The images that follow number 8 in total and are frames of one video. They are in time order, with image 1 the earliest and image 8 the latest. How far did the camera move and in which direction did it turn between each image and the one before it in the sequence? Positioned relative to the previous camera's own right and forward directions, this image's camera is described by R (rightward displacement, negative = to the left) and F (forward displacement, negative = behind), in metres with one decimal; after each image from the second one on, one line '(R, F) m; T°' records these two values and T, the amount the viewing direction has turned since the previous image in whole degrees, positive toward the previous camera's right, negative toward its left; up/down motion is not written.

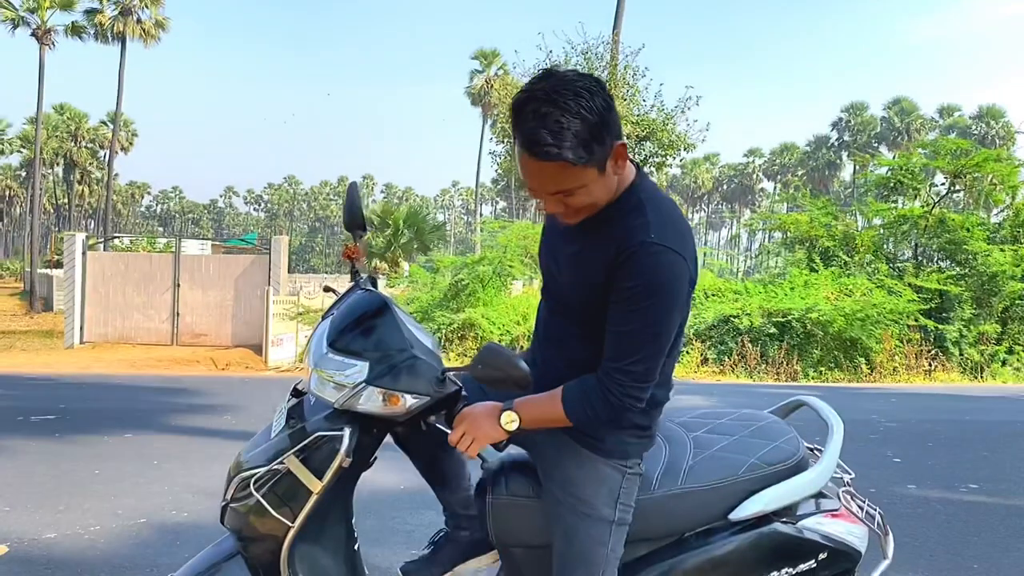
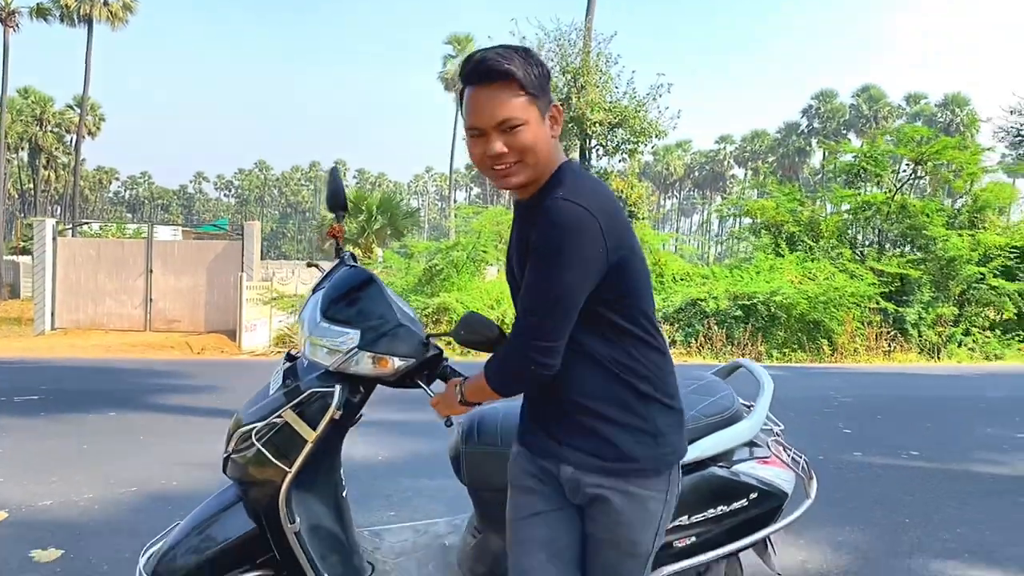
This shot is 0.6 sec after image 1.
(0.0, -0.3) m; +2°
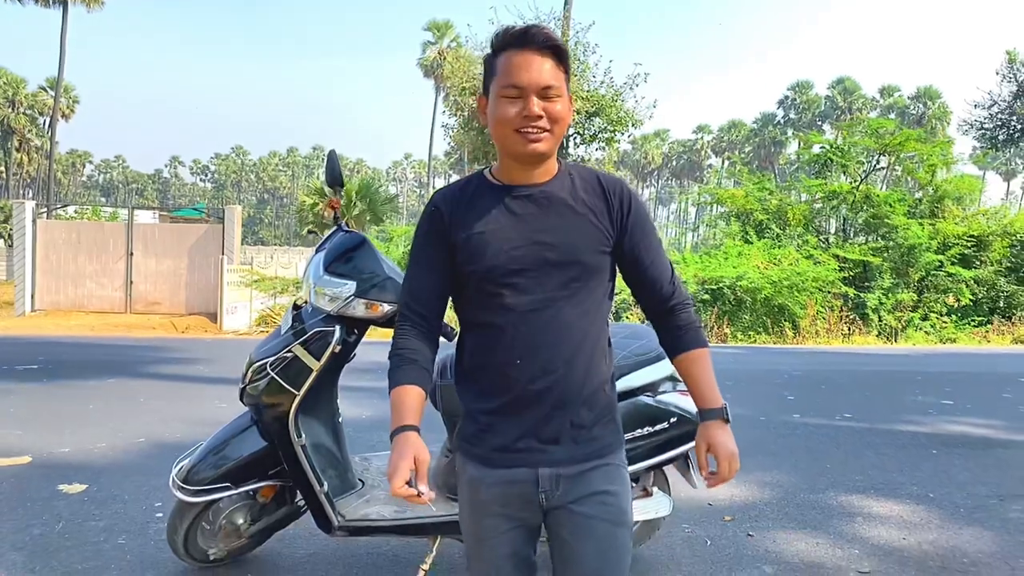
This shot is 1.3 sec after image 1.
(0.0, -0.5) m; +2°
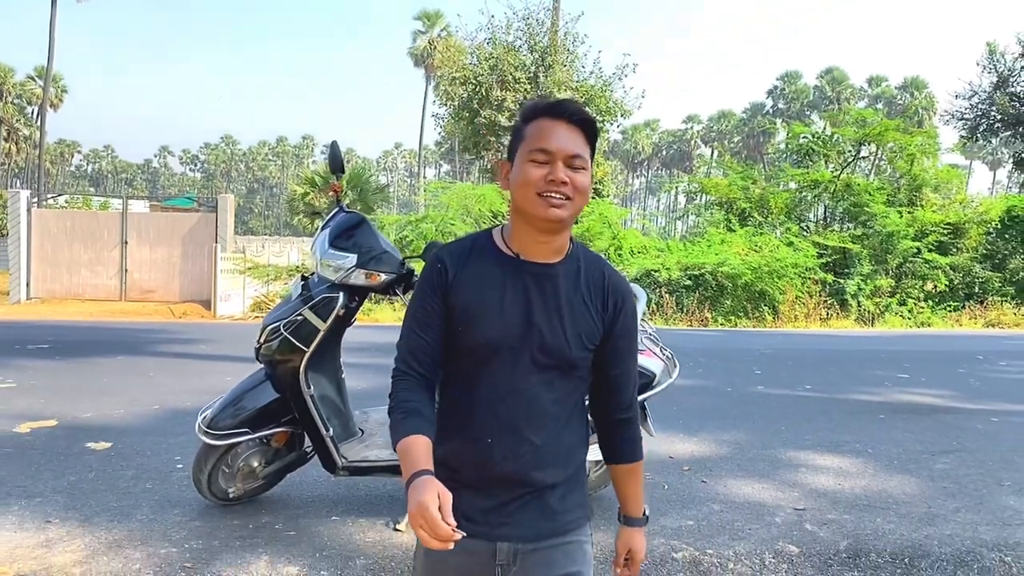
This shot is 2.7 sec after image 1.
(0.0, -0.4) m; +1°
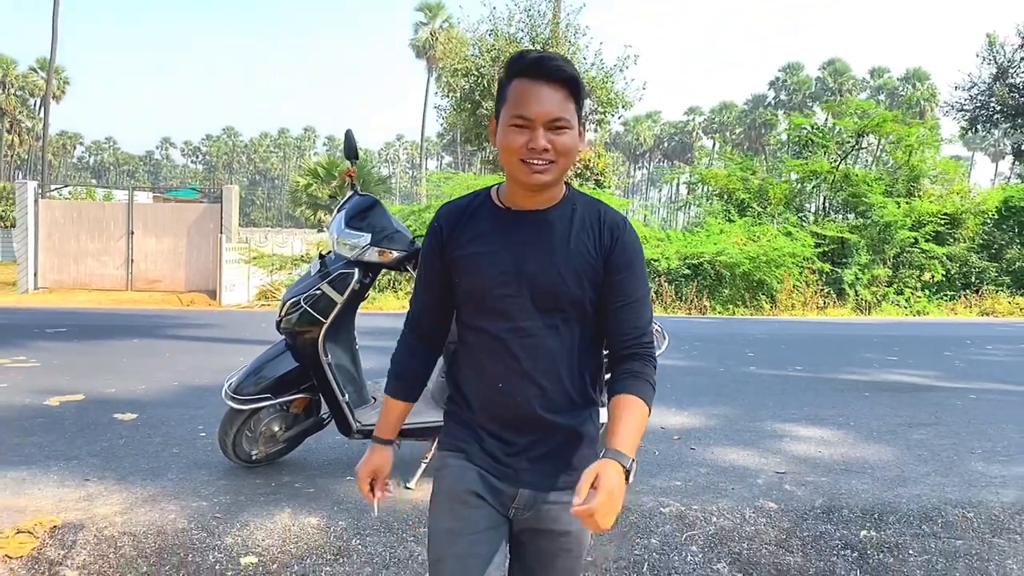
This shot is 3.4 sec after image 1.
(0.0, -0.3) m; 0°
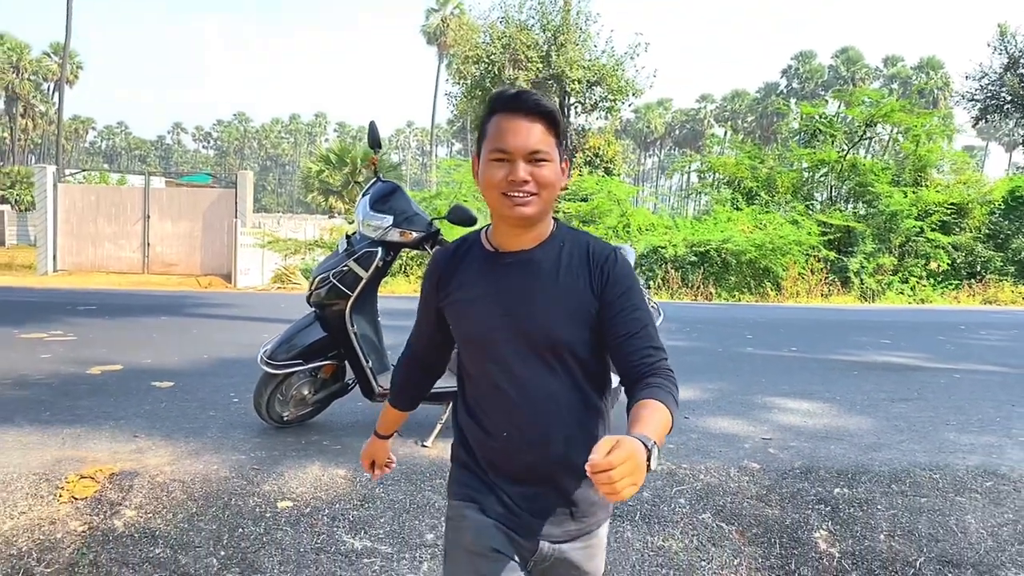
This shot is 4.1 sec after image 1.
(0.0, -0.3) m; -1°
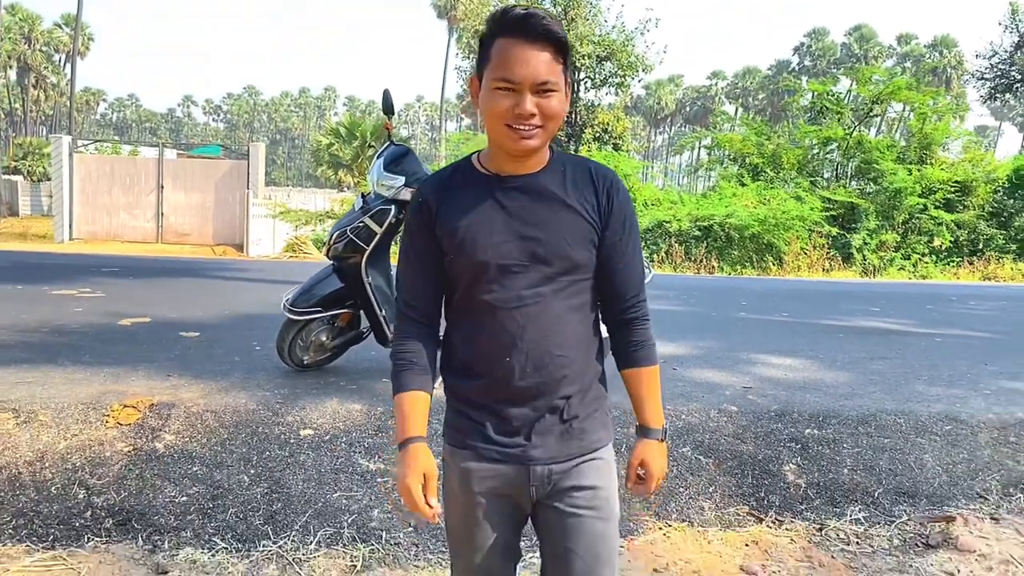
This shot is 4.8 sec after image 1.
(0.0, -0.3) m; -1°
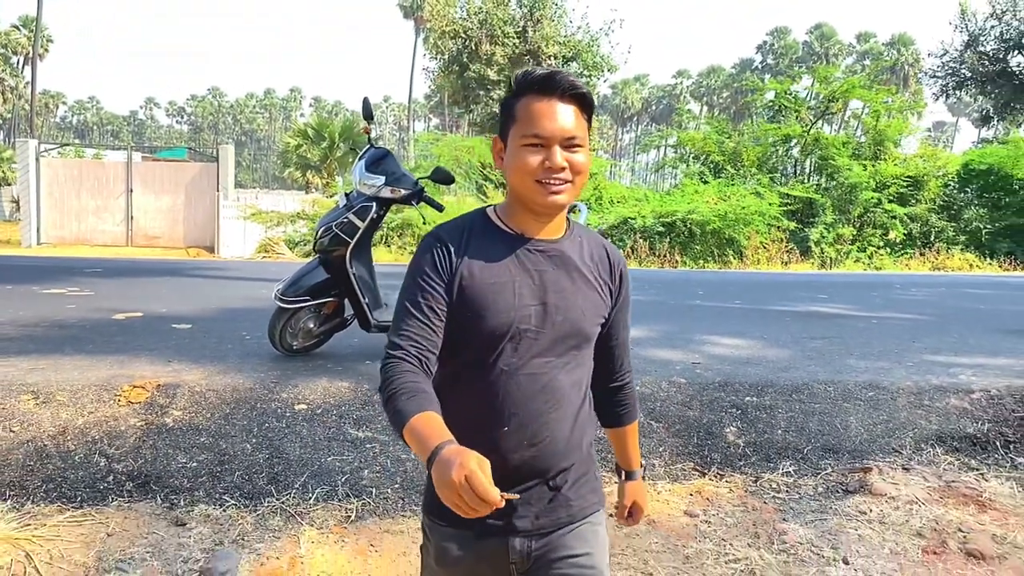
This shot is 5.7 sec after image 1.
(0.0, -0.4) m; +2°
